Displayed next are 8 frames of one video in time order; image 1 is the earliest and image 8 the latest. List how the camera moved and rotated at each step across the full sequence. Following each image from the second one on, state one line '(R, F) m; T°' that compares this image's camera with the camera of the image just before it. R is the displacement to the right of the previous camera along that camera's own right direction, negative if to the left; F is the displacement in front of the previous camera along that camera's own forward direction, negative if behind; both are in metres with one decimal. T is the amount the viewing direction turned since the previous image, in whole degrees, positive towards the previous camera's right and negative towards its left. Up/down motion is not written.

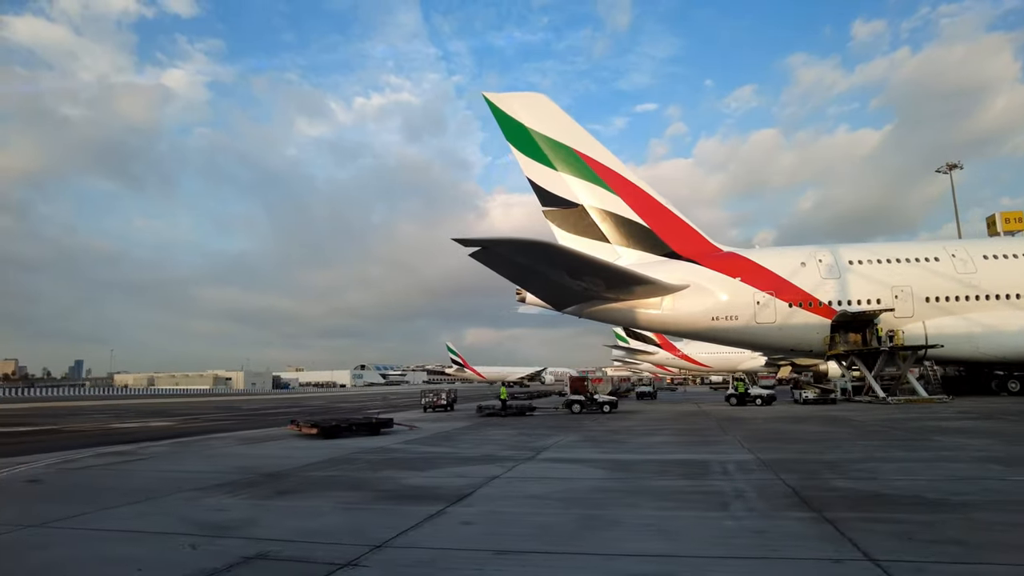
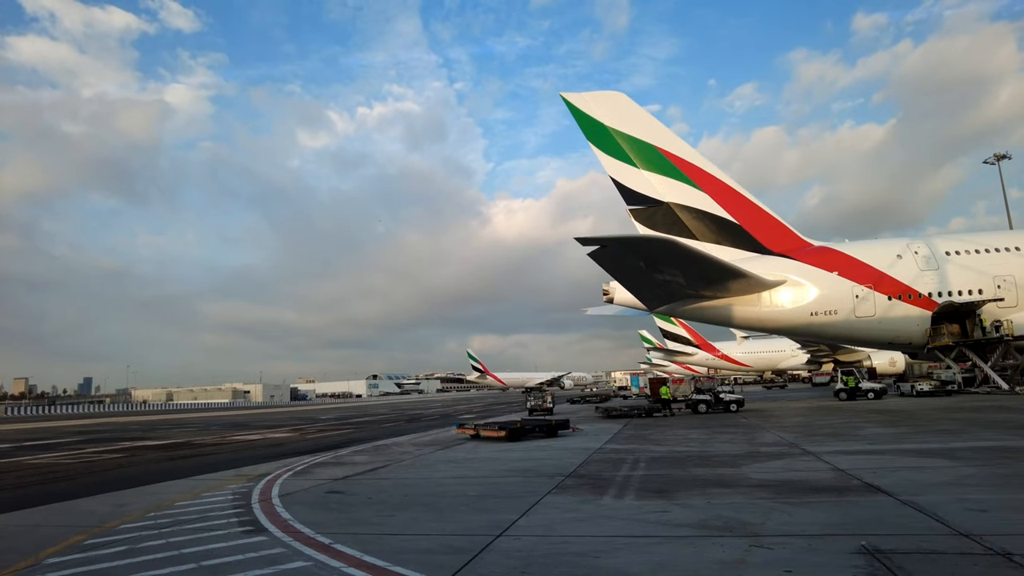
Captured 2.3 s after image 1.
(-4.4, +0.3) m; 0°
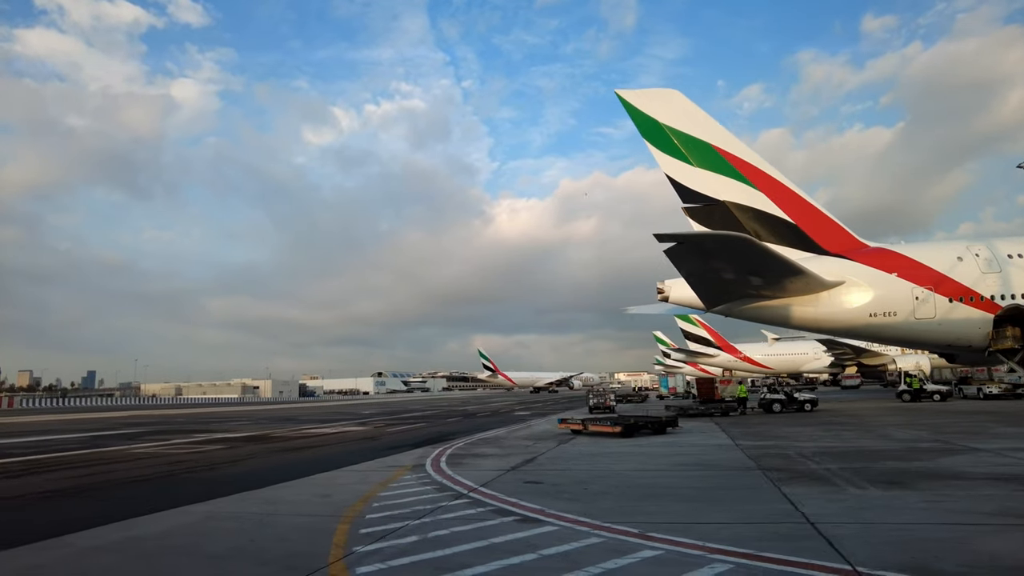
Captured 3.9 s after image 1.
(-2.7, +0.1) m; 0°
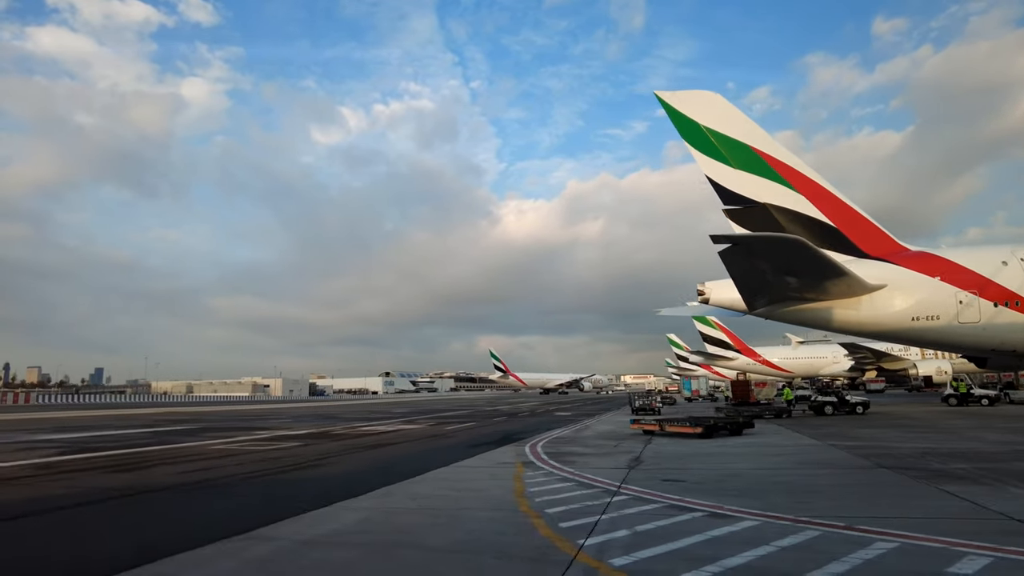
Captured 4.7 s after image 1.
(-1.9, -0.1) m; 0°
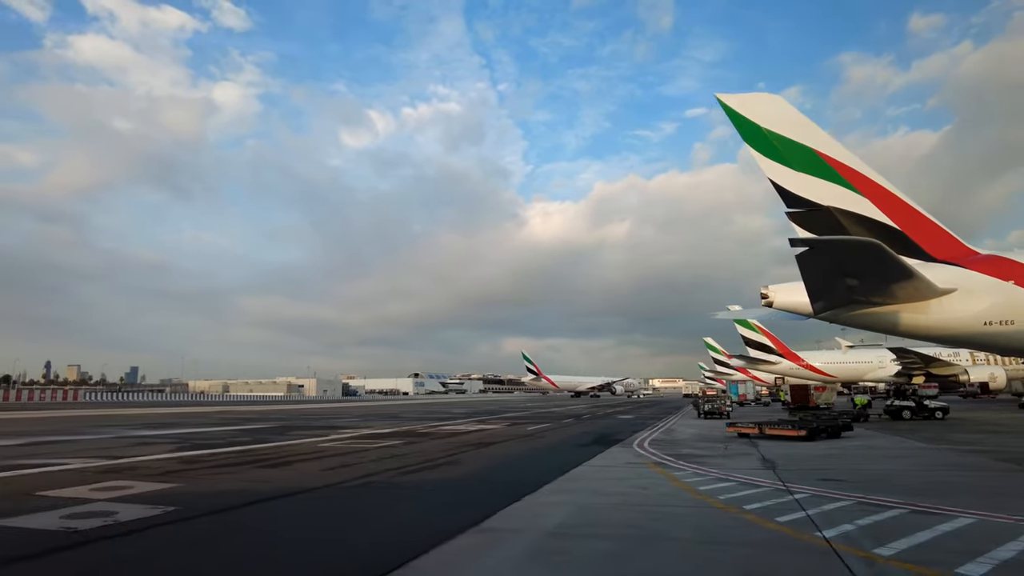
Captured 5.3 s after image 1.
(-2.0, -0.4) m; -2°
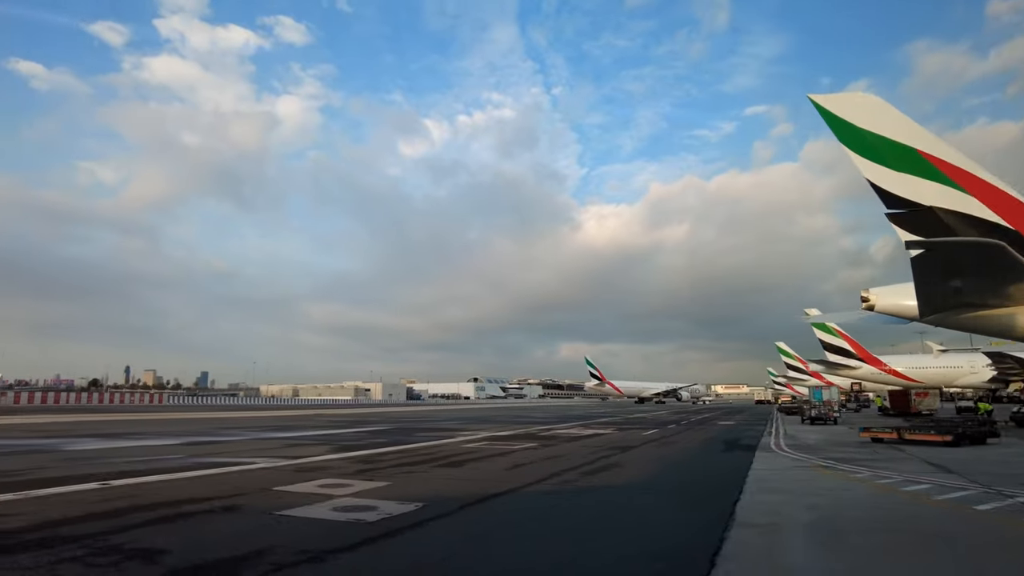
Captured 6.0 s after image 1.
(-2.1, -0.6) m; -5°
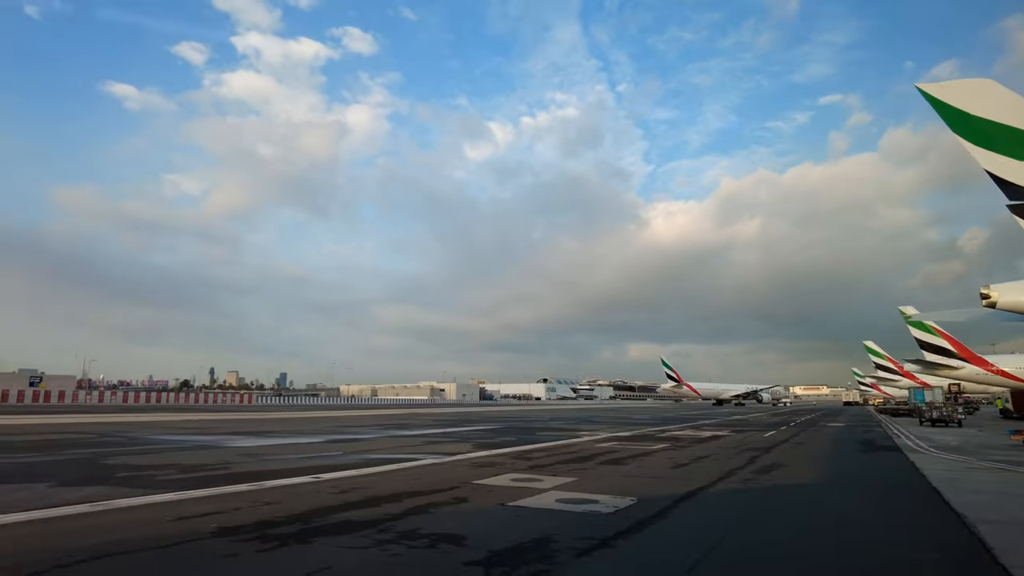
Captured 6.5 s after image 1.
(-1.9, -0.6) m; -6°
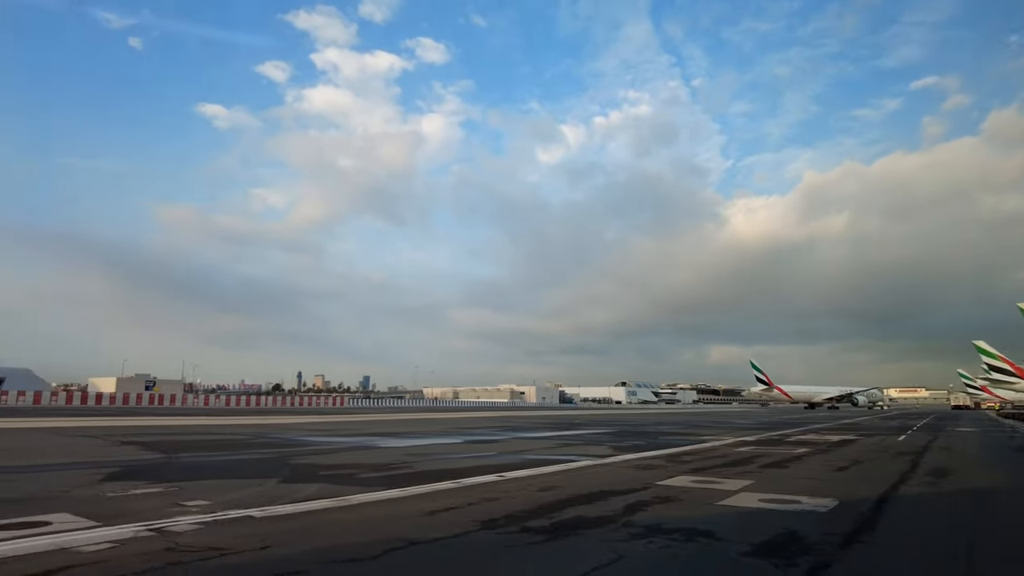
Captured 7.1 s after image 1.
(-1.8, -0.8) m; -6°
